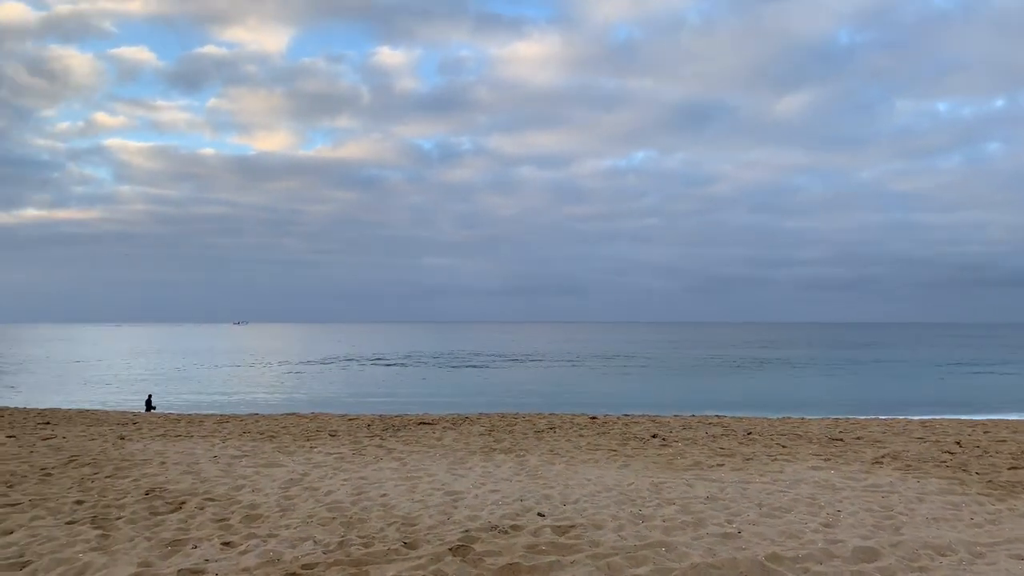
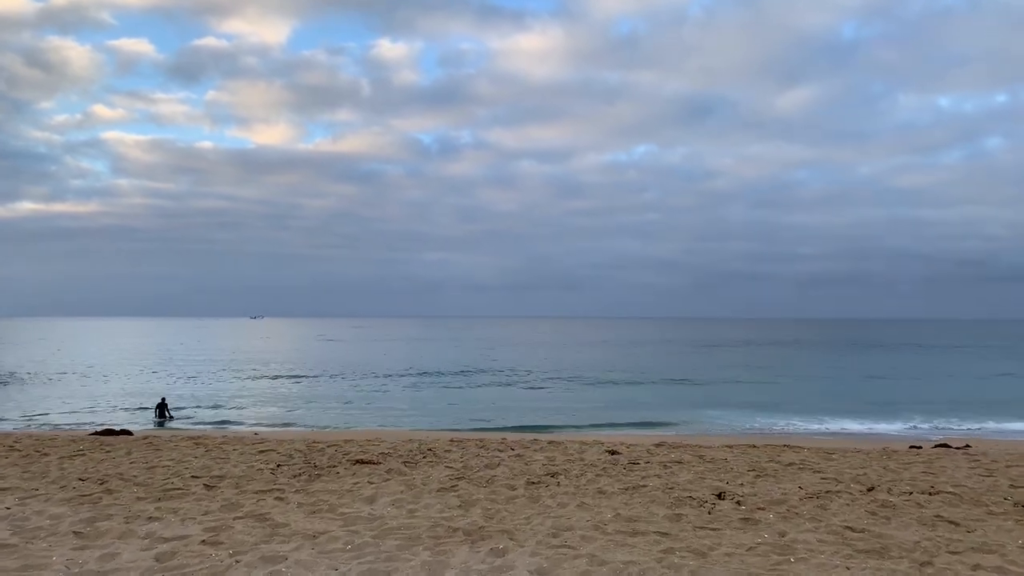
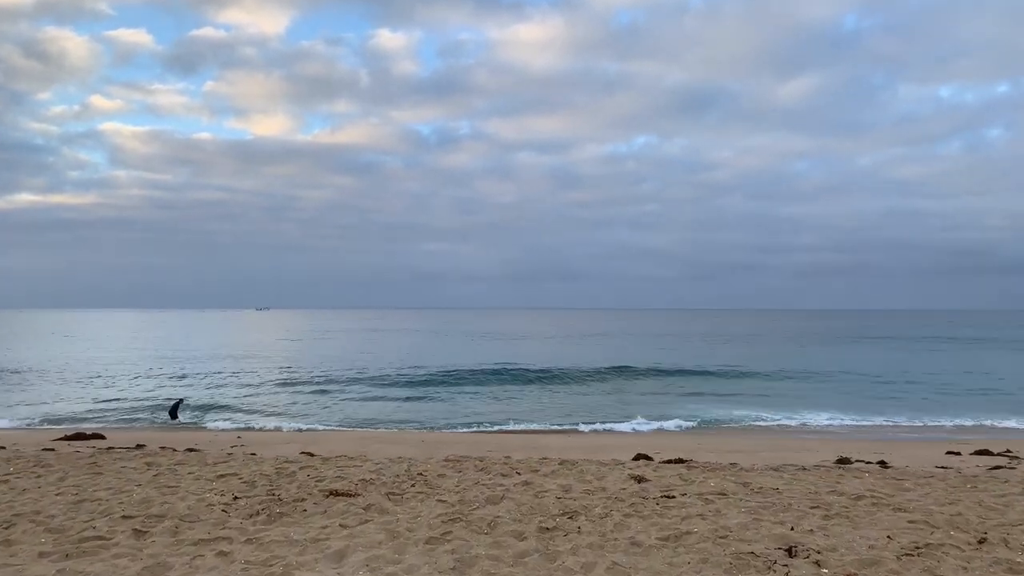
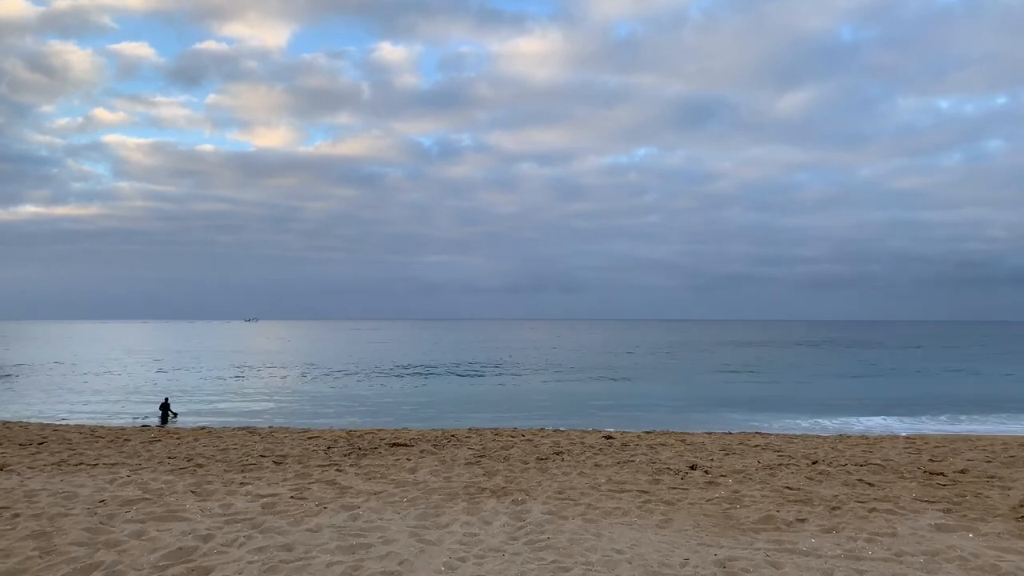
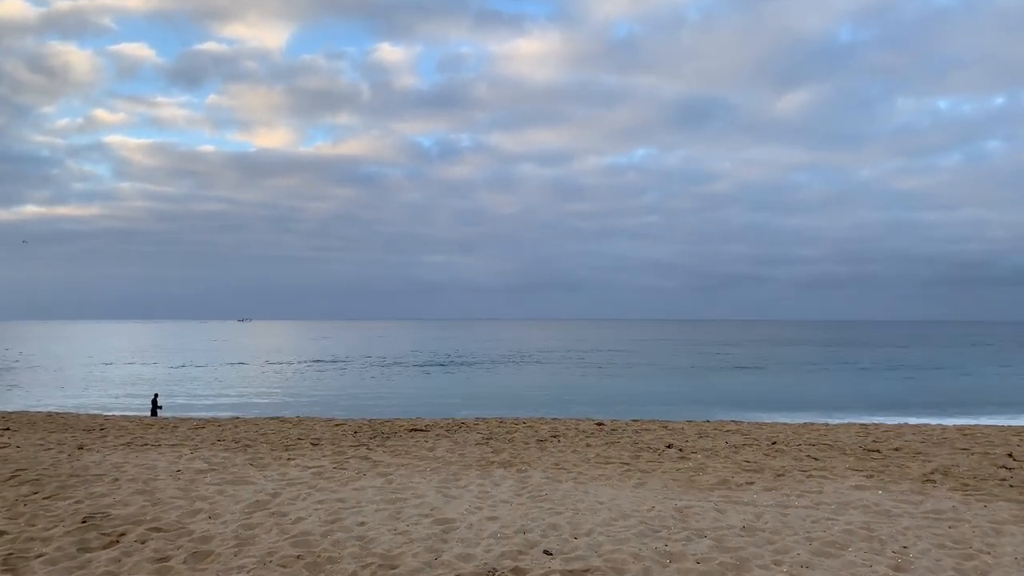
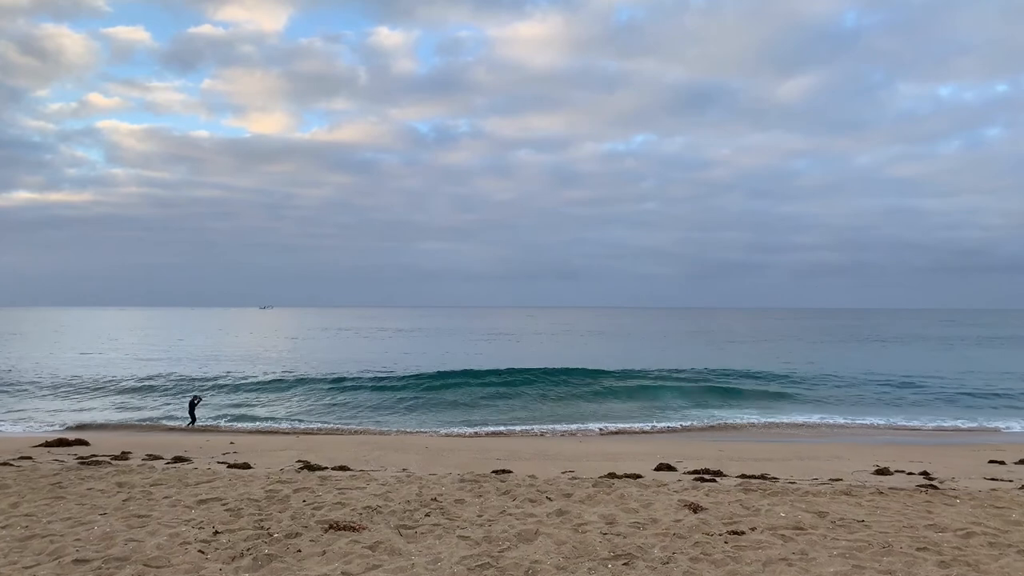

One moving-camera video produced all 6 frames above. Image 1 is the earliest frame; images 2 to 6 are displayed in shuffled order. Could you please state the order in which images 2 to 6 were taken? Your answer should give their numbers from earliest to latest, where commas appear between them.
5, 4, 2, 3, 6
